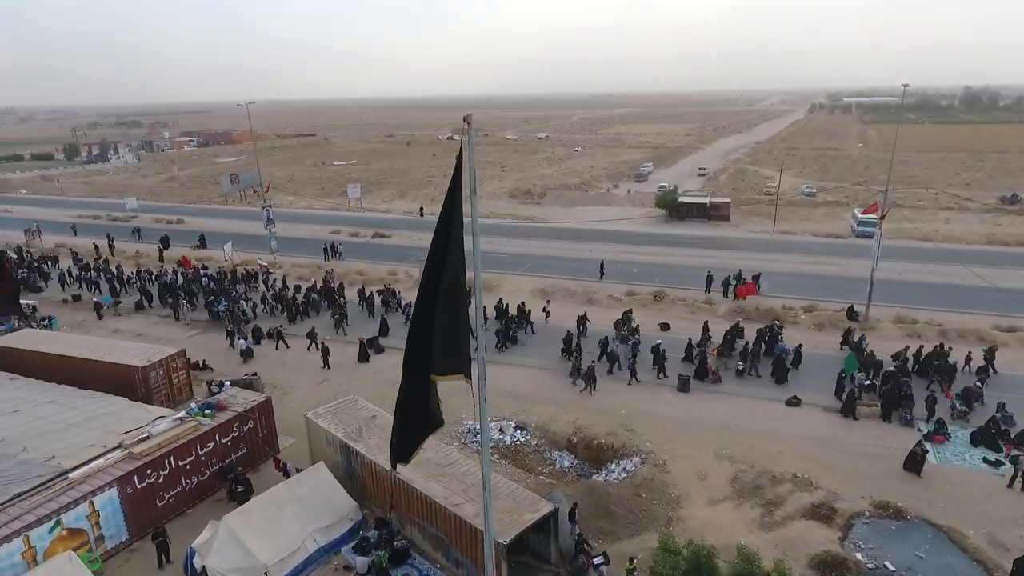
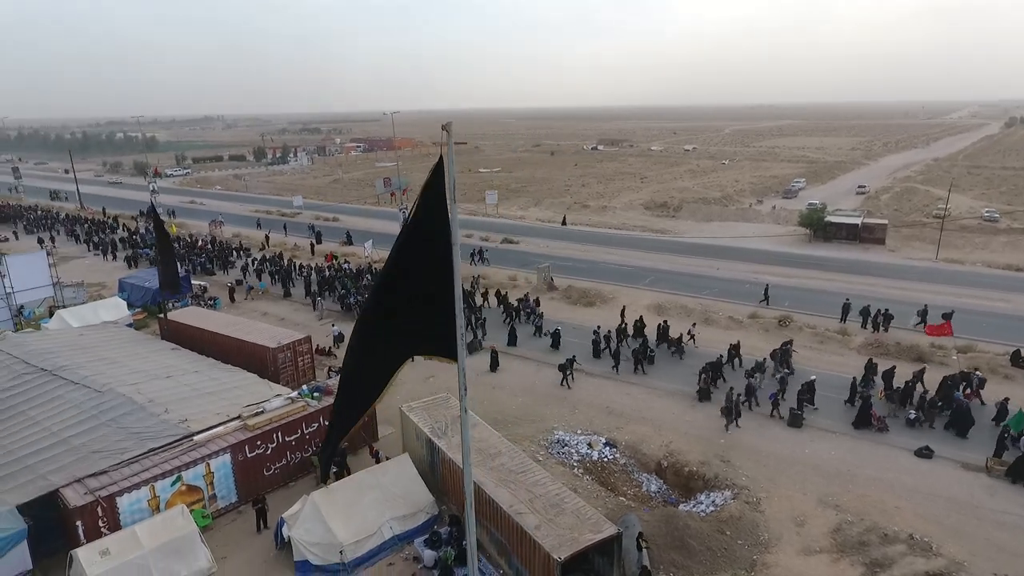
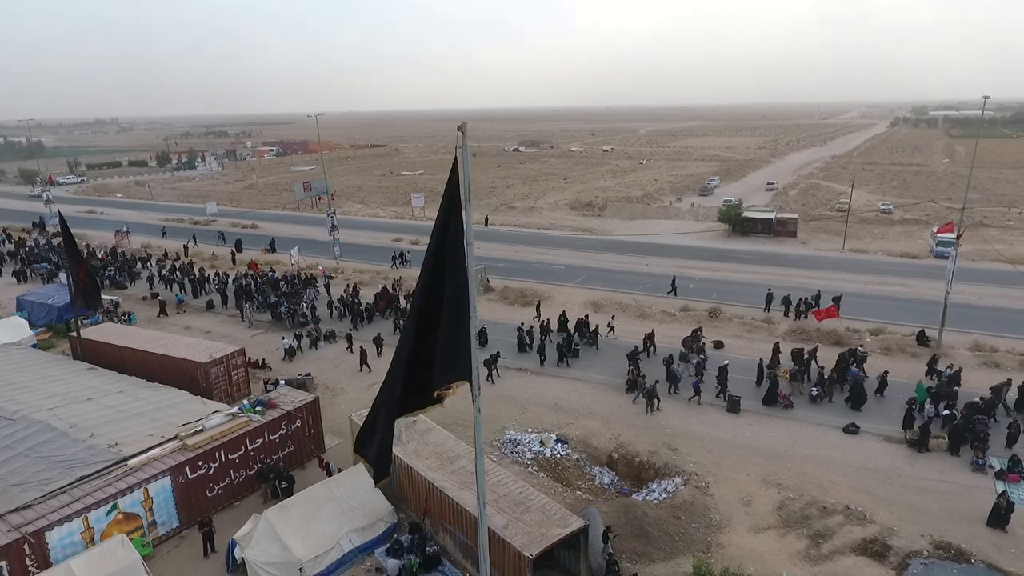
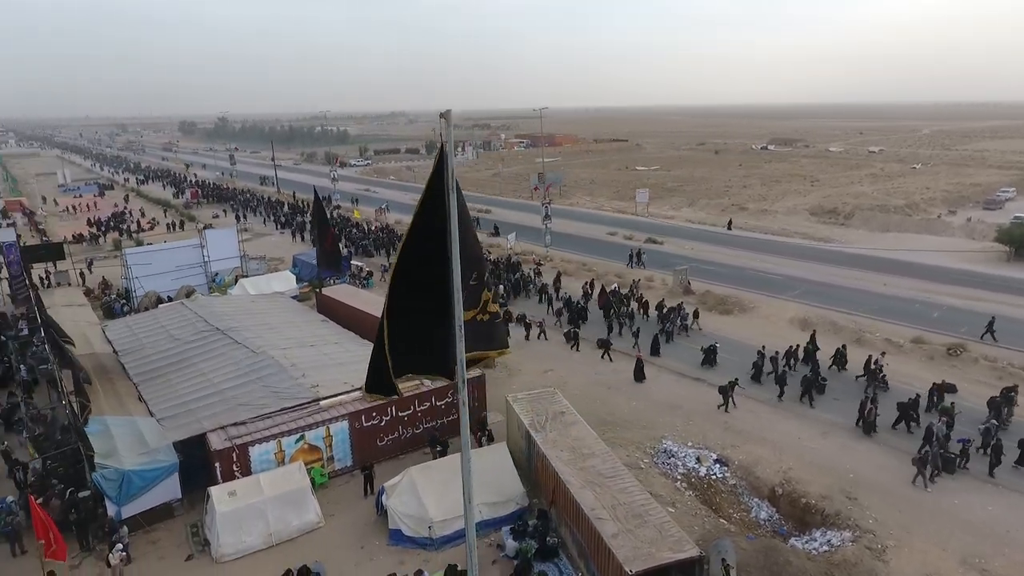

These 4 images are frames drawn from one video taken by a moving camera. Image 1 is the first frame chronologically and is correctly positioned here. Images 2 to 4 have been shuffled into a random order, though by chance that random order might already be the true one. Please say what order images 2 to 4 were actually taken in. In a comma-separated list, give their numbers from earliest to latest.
3, 2, 4
